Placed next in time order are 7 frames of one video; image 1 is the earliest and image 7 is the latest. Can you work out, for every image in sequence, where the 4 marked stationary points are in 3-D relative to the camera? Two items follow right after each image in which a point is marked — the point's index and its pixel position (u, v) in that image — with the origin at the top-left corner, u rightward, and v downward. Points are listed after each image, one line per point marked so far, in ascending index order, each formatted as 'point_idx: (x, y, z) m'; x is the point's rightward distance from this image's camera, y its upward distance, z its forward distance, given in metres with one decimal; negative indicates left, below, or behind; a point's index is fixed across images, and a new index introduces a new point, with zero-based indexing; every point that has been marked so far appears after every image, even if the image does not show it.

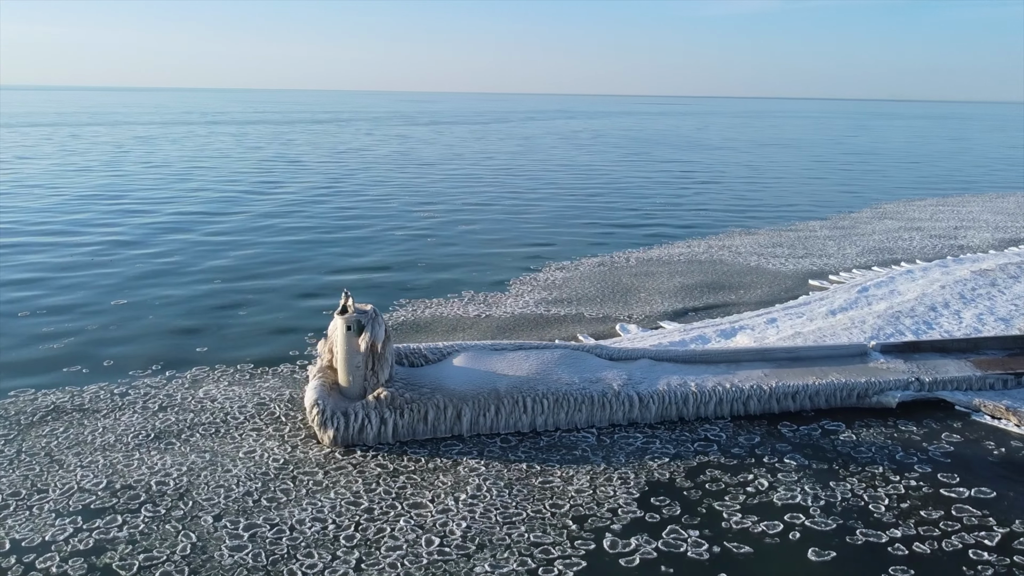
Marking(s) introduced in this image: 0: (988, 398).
0: (+6.0, -1.4, +10.1) m
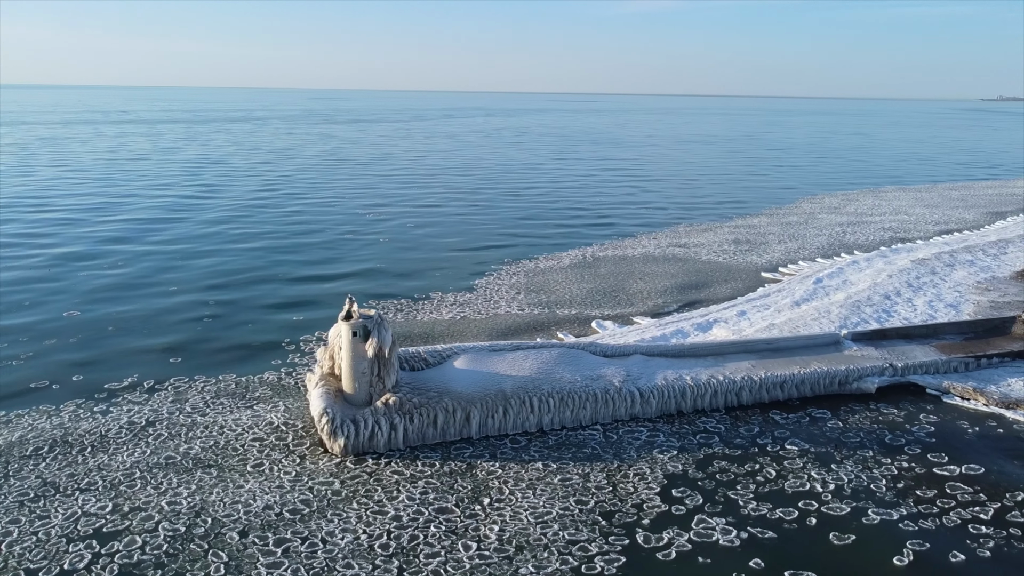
0: (+5.9, -1.2, +10.8) m
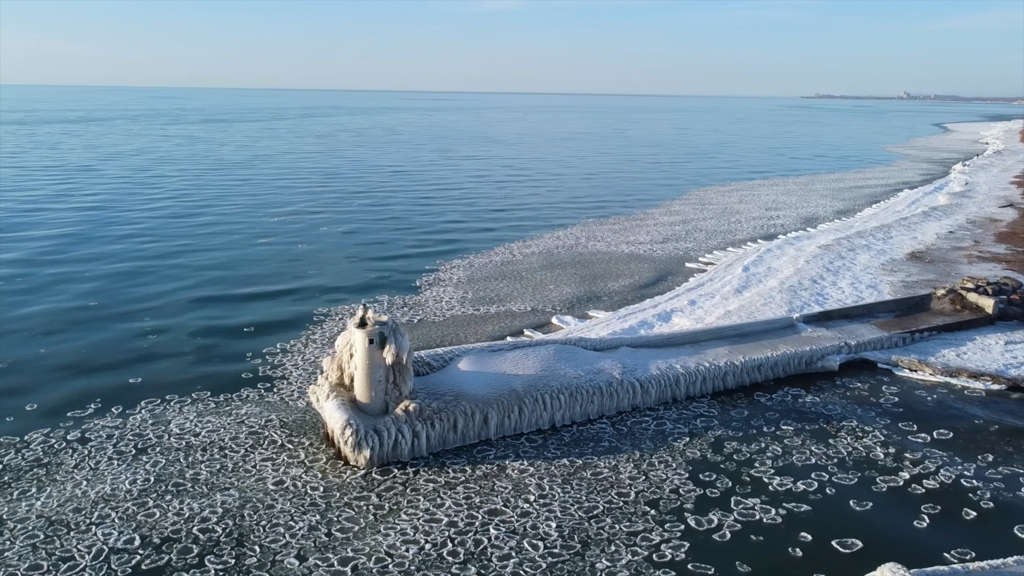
0: (+5.7, -1.0, +11.8) m
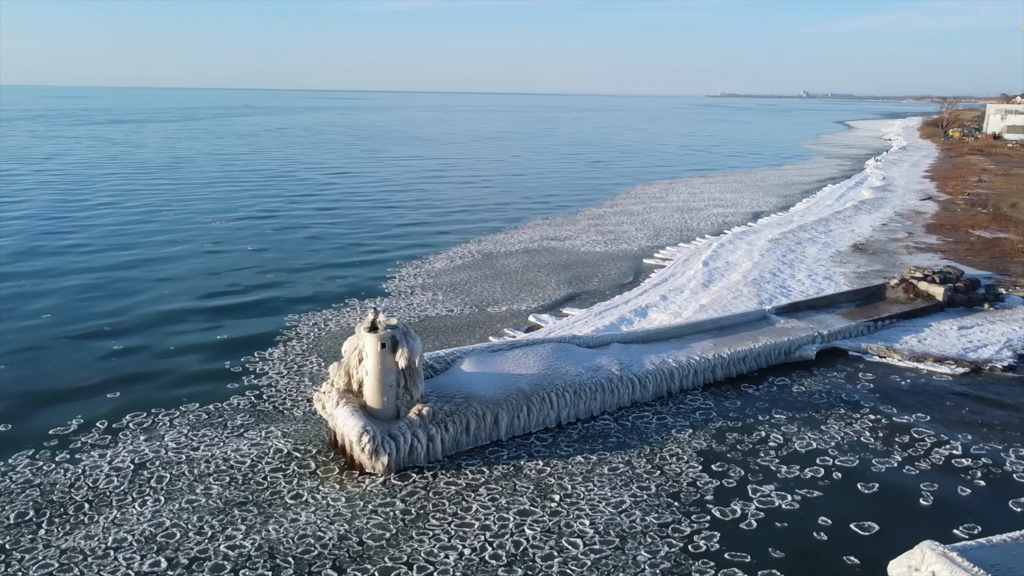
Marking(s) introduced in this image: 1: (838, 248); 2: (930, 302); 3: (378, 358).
0: (+5.4, -0.8, +12.3) m
1: (+7.6, +0.9, +18.8) m
2: (+7.3, -0.3, +14.1) m
3: (-1.4, -0.7, +8.2) m
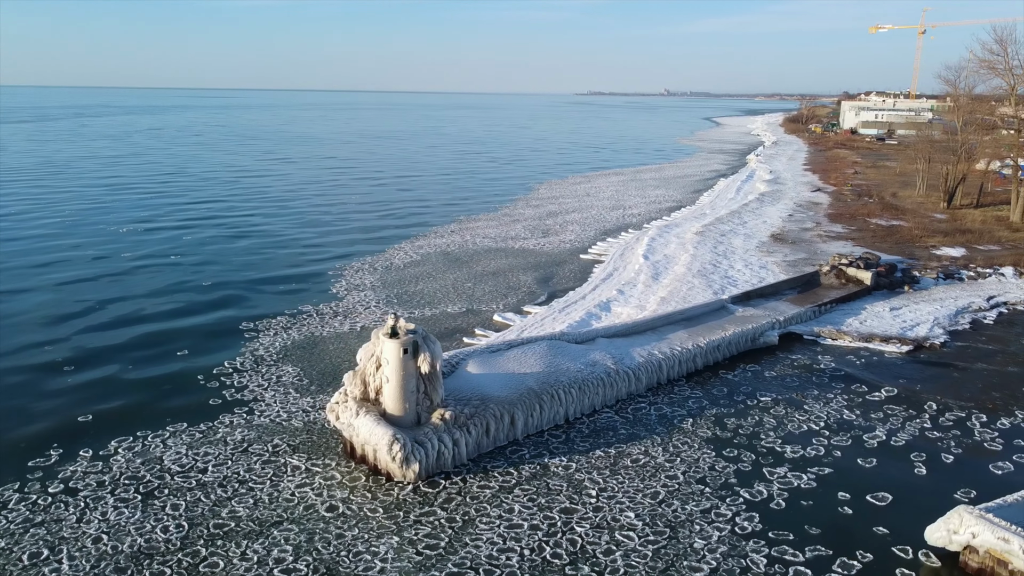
0: (+5.0, -0.6, +13.1) m
1: (+6.1, +1.2, +19.8) m
2: (+6.6, 0.0, +15.2) m
3: (-1.1, -0.8, +8.0) m
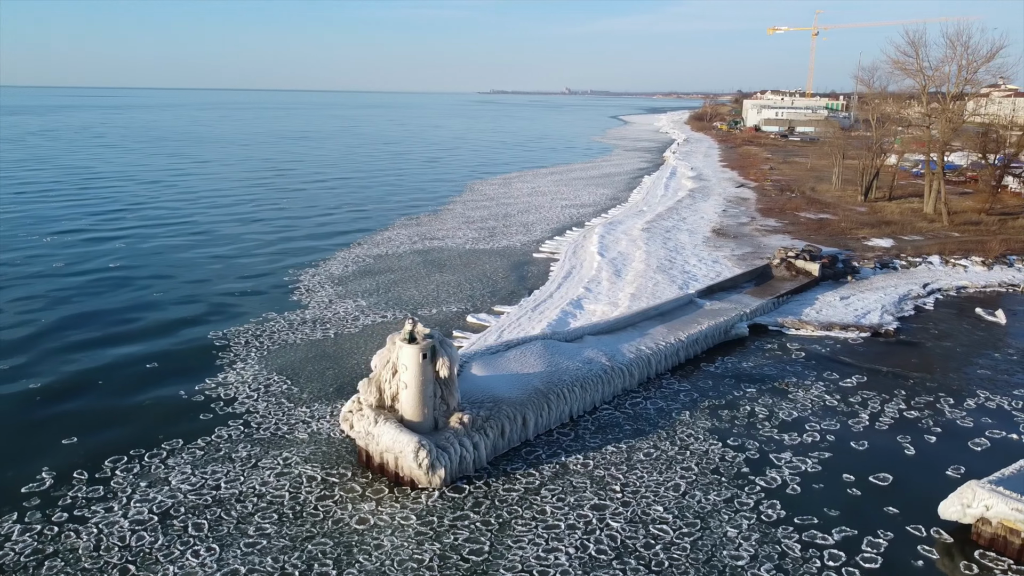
0: (+4.6, -0.5, +13.7) m
1: (+4.8, +1.4, +20.5) m
2: (+5.9, +0.2, +15.9) m
3: (-0.9, -0.8, +7.9) m
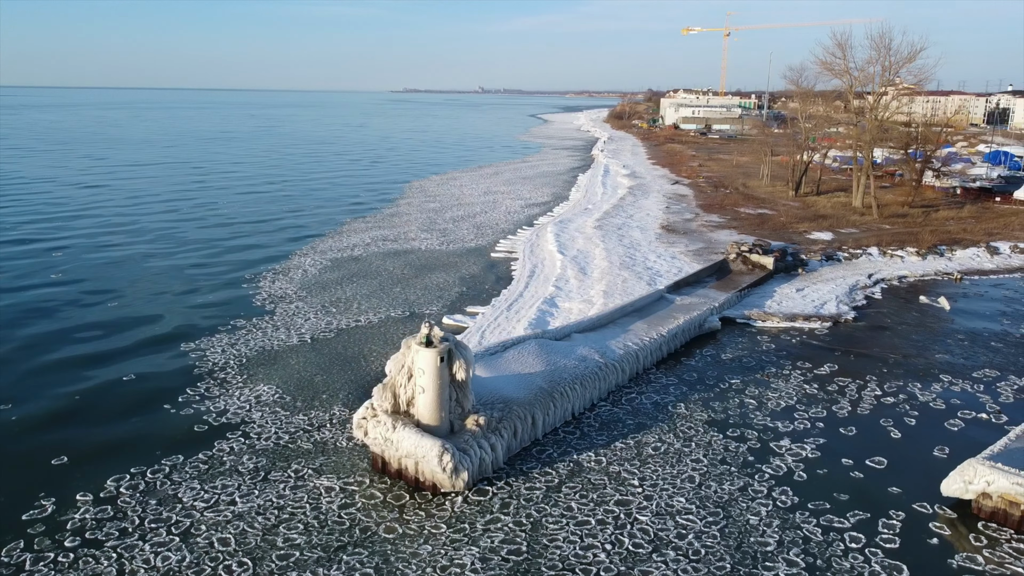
0: (+4.1, -0.4, +14.1) m
1: (+3.6, +1.5, +20.9) m
2: (+5.2, +0.3, +16.5) m
3: (-0.7, -0.8, +7.8) m
